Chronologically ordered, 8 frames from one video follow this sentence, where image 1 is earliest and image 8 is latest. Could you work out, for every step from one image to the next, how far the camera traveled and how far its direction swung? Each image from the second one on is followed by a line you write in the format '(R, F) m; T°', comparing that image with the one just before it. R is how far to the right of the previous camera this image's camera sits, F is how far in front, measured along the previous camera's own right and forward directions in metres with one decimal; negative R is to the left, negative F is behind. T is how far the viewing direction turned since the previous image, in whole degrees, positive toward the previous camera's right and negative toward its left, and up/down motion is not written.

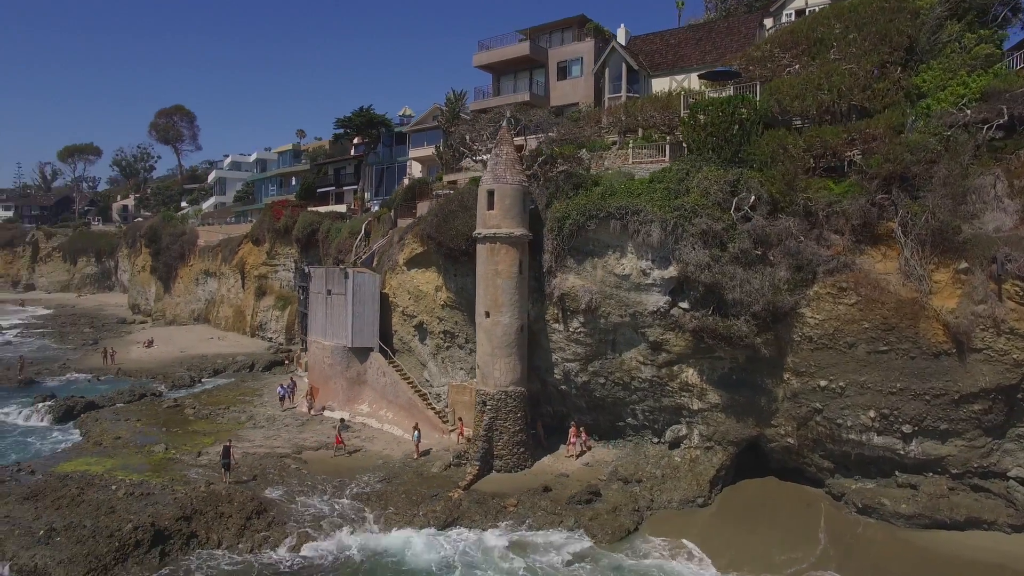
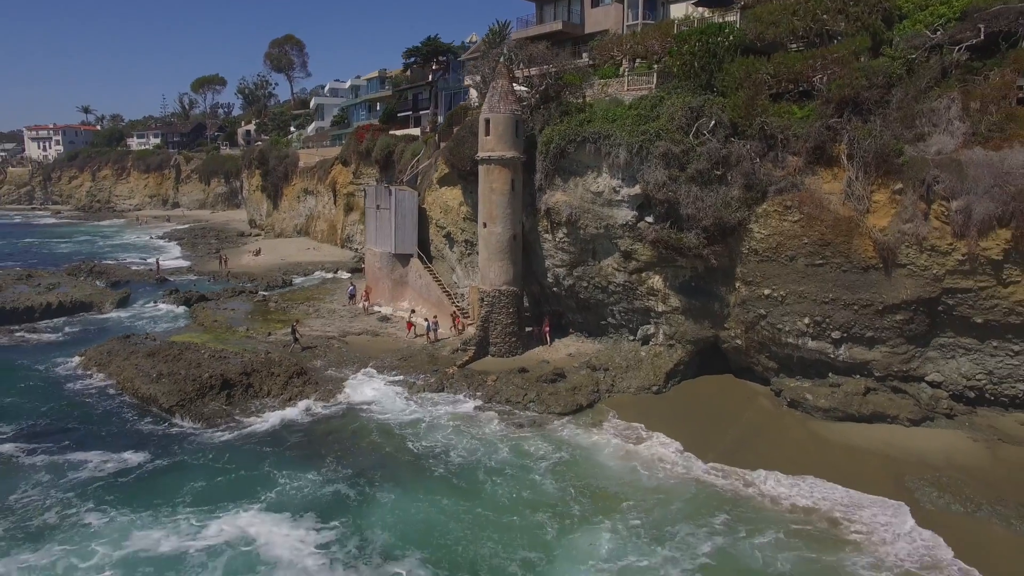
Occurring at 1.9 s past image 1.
(+3.8, -2.7) m; -10°
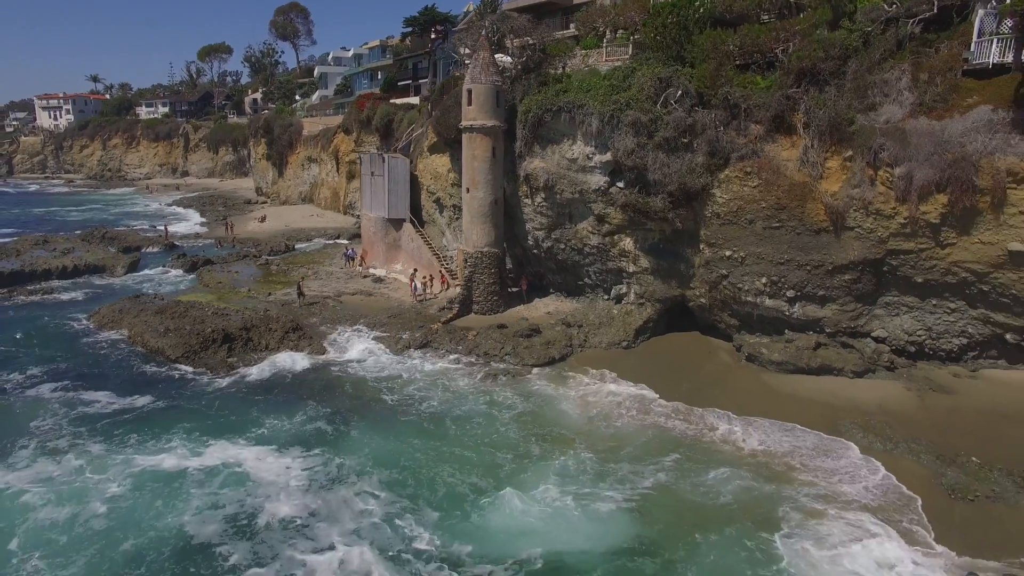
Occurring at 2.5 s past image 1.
(+1.0, -1.3) m; -1°
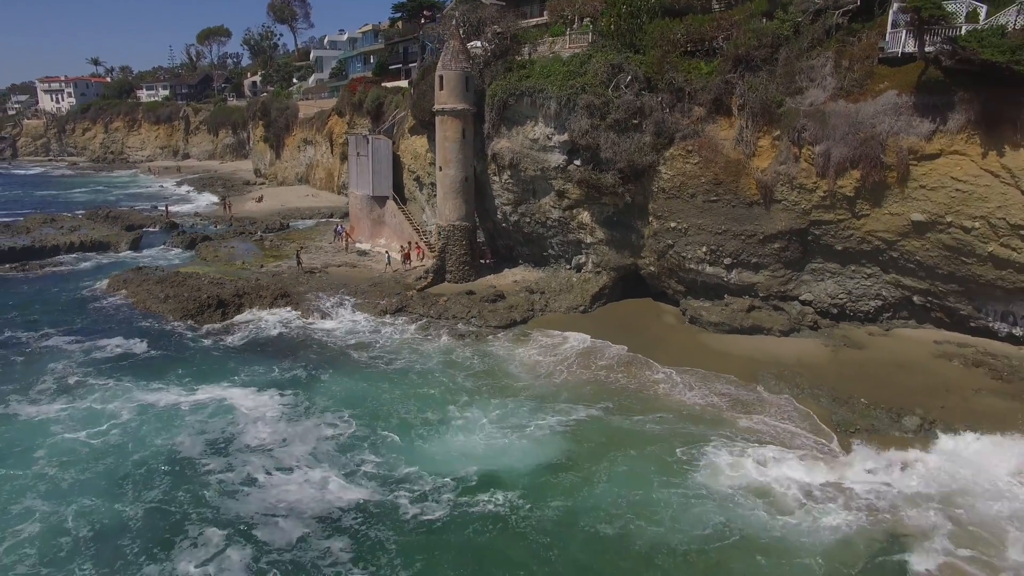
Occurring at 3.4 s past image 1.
(+1.2, -2.0) m; 0°
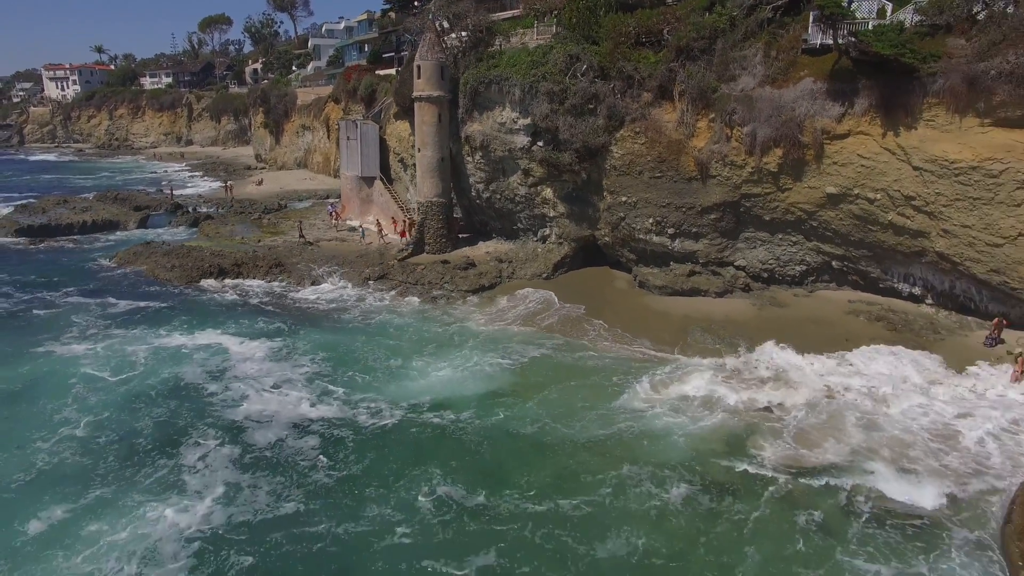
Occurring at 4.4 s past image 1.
(+1.3, -2.5) m; 0°
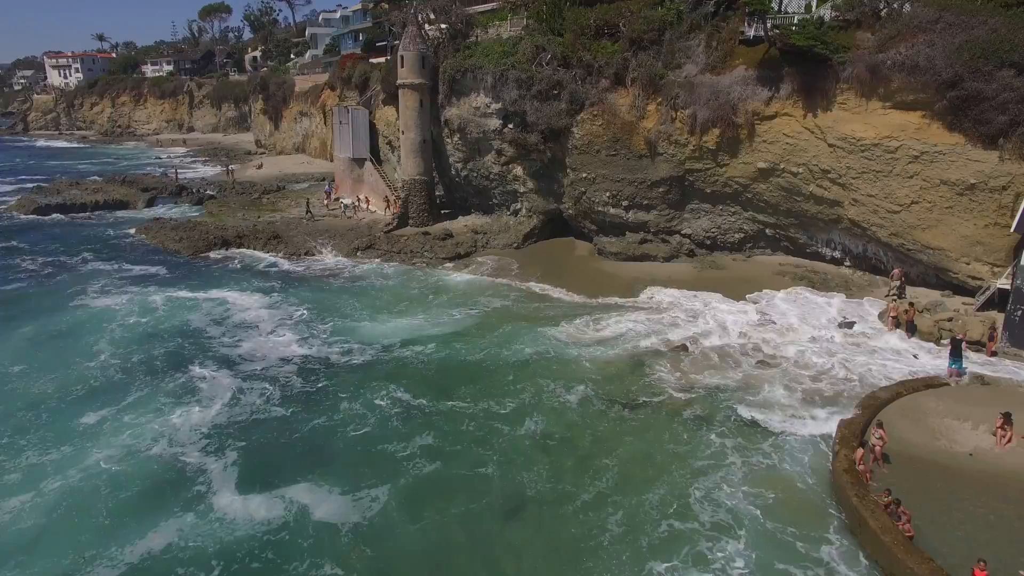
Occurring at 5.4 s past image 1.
(+1.1, -2.7) m; 0°
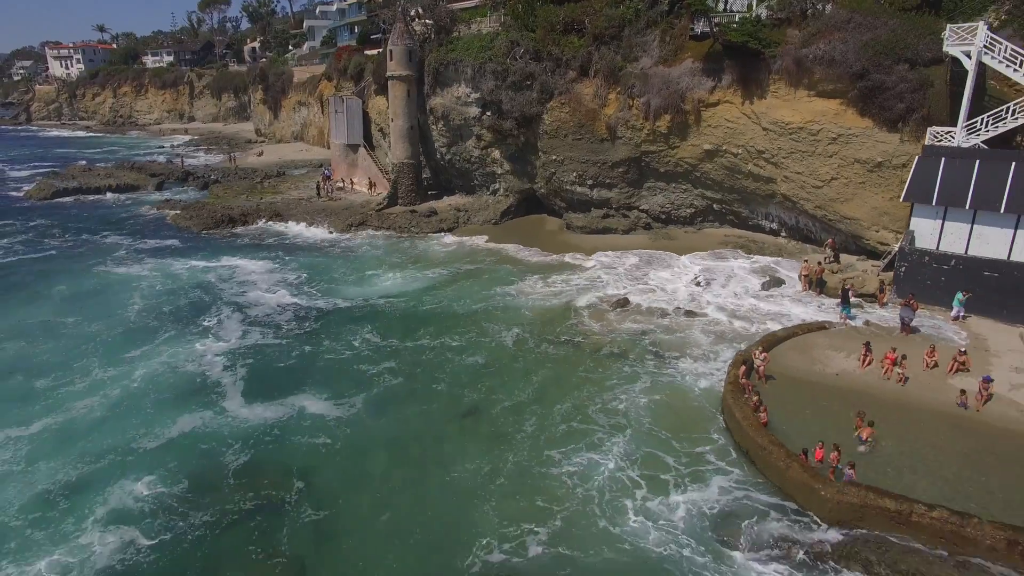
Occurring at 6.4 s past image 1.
(+1.0, -3.0) m; 0°
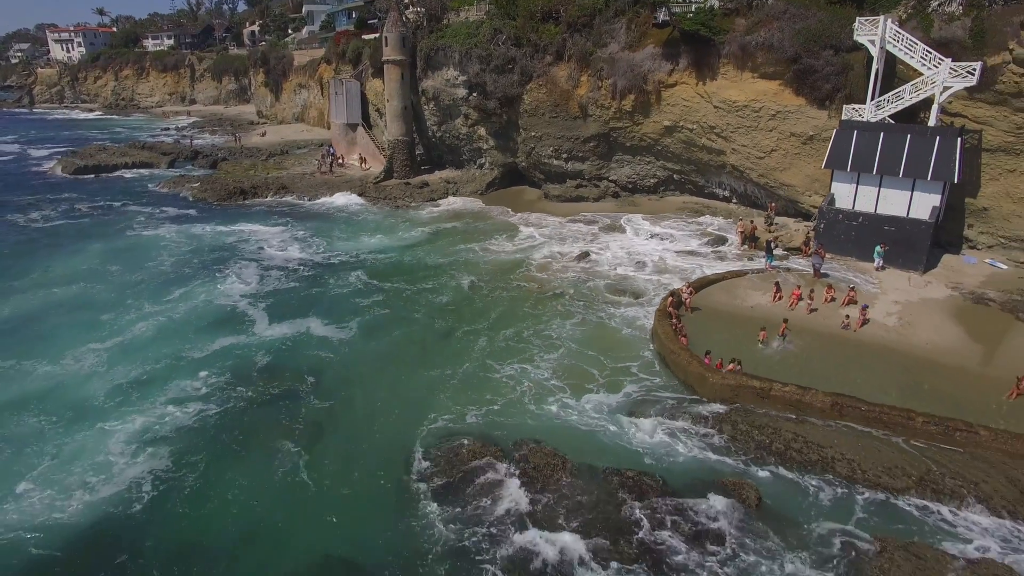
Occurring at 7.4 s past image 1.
(+0.7, -3.3) m; 0°
